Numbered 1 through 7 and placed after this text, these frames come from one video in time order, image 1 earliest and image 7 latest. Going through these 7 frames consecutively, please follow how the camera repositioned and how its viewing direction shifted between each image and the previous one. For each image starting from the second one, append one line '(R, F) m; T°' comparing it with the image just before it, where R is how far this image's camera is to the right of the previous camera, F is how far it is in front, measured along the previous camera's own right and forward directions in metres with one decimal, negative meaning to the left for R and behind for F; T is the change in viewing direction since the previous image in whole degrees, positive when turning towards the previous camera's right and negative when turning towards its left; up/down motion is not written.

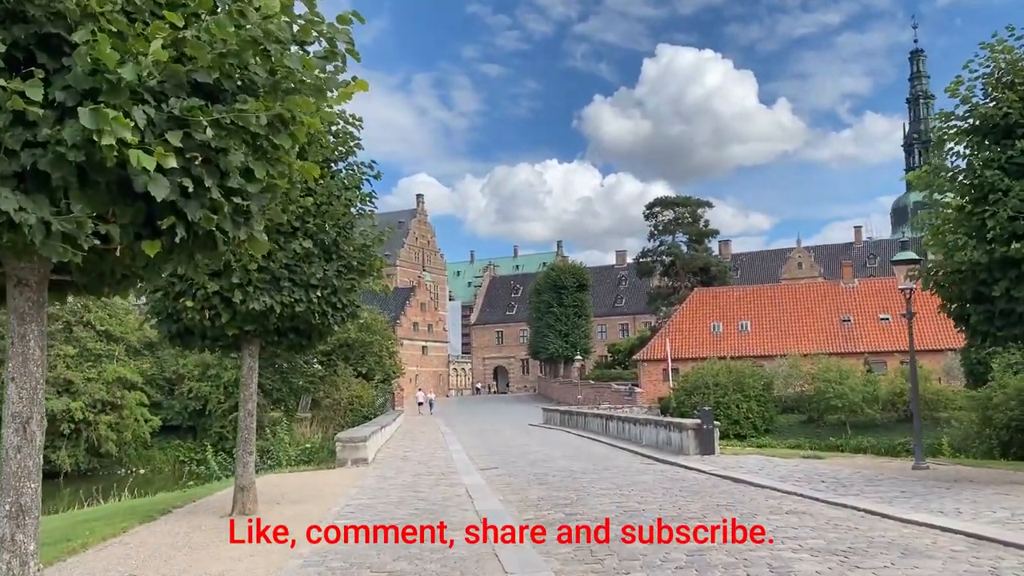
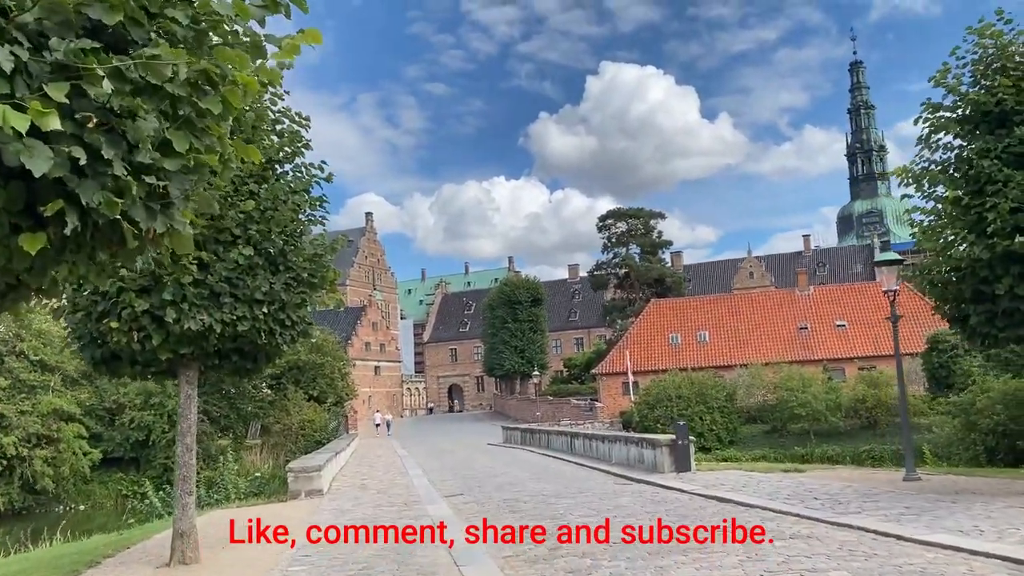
(-0.2, +1.0) m; +3°
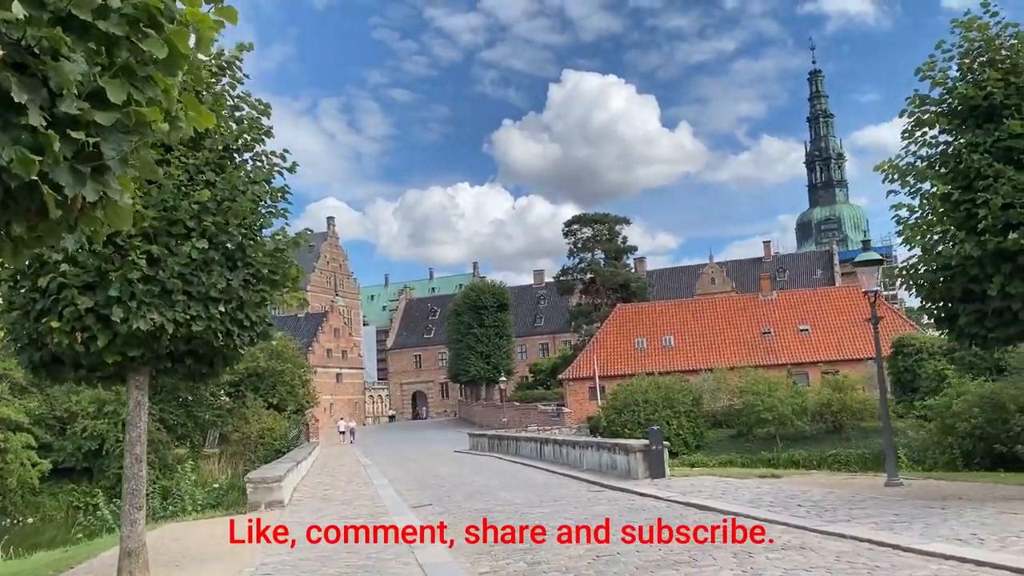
(-0.1, +0.5) m; +2°
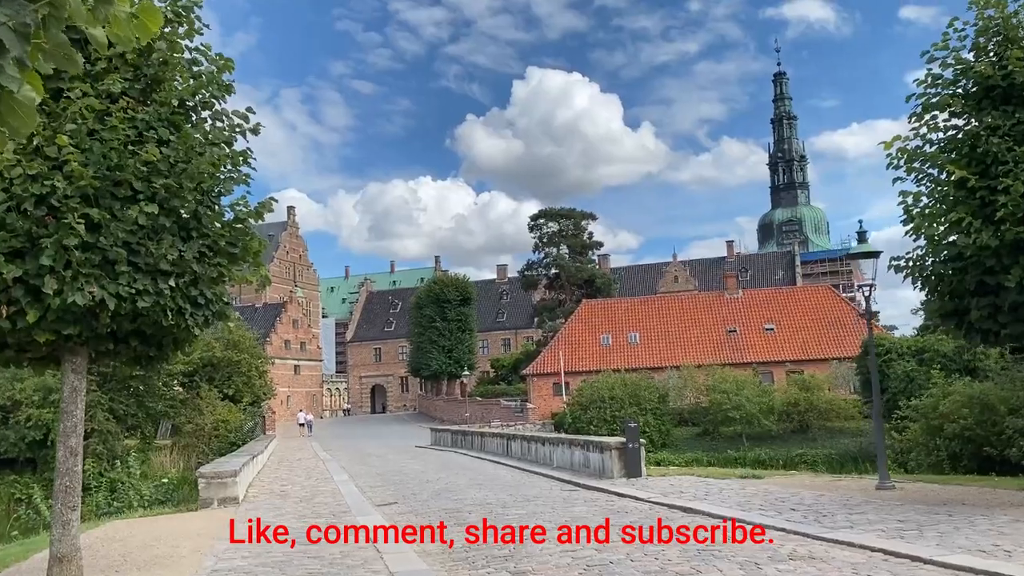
(-0.2, +0.8) m; +3°
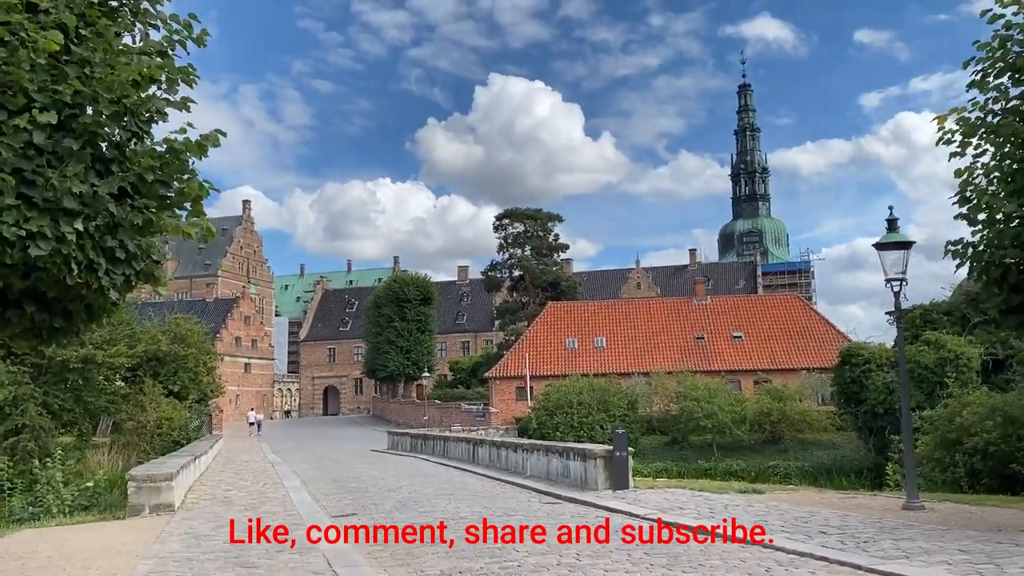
(-0.4, +1.6) m; +3°
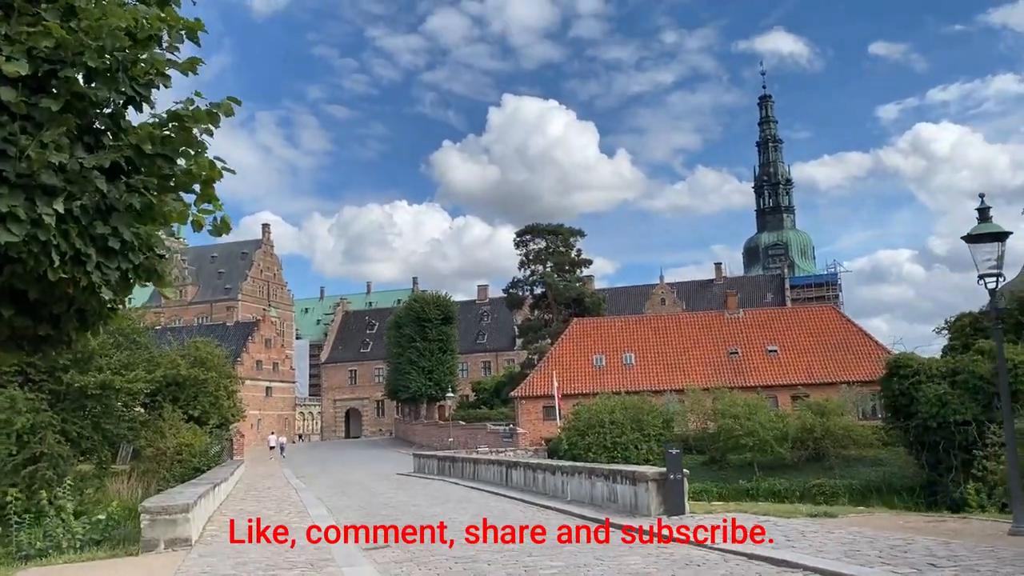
(-0.3, +1.1) m; -1°
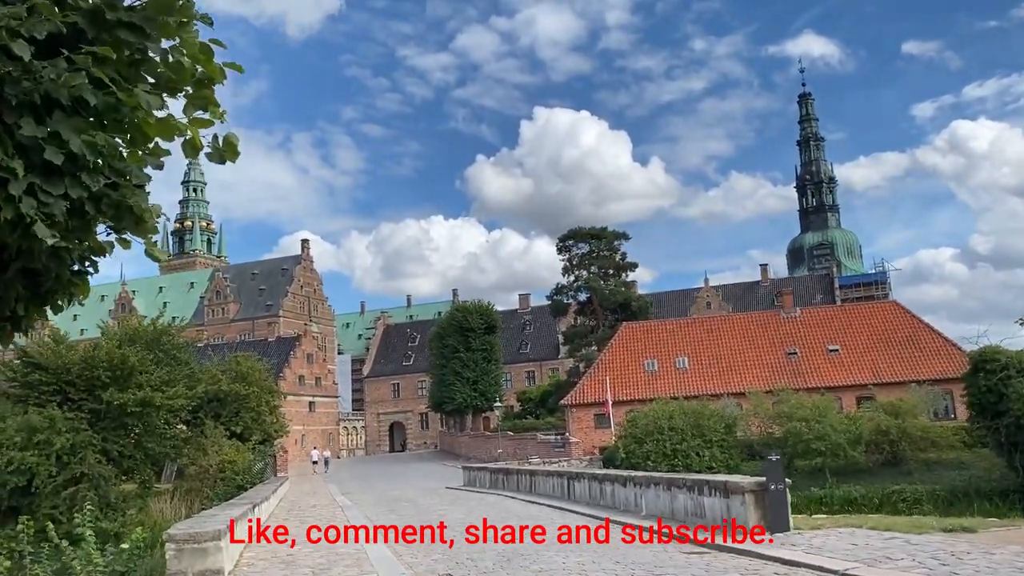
(-0.4, +1.6) m; -3°
